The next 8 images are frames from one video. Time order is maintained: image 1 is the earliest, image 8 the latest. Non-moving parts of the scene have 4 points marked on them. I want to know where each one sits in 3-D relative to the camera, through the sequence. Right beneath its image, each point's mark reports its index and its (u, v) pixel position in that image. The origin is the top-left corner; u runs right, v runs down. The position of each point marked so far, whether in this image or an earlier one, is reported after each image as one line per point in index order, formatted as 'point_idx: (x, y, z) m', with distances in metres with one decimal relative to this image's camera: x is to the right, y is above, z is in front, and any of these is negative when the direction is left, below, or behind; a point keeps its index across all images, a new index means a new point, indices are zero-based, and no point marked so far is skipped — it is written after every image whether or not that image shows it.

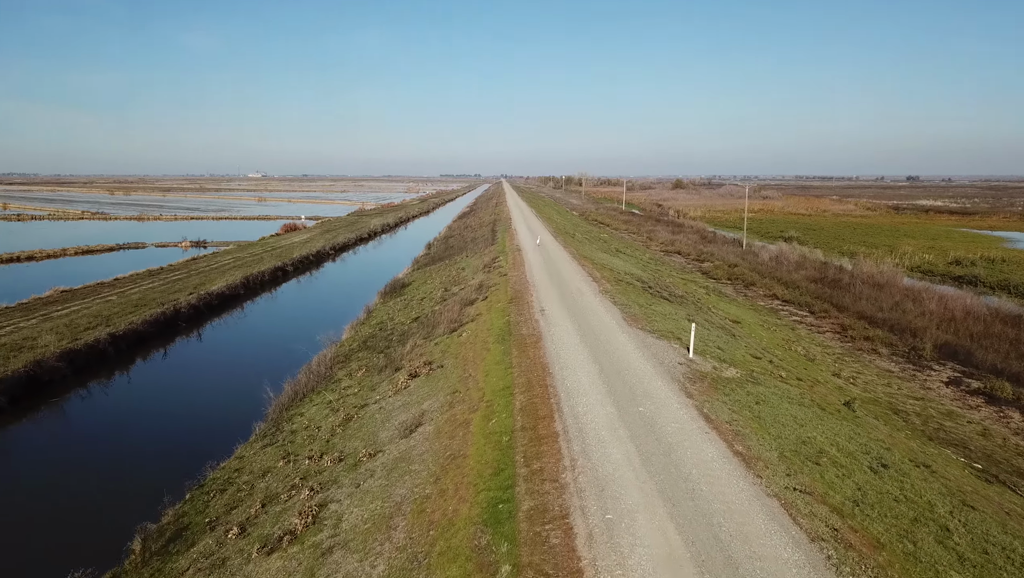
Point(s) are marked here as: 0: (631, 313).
0: (+2.8, -0.6, +18.7) m
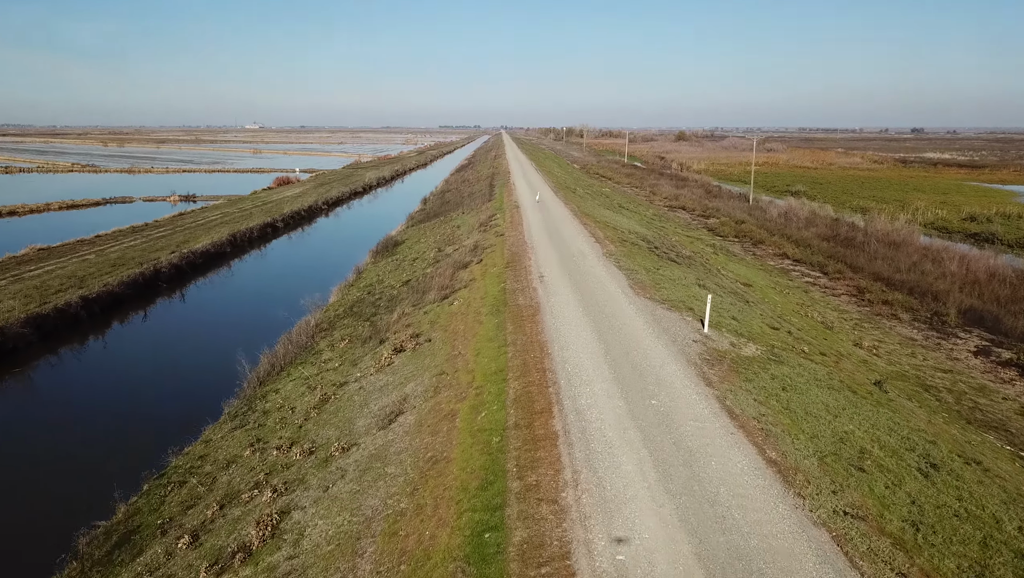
0: (+2.7, +0.2, +17.1) m
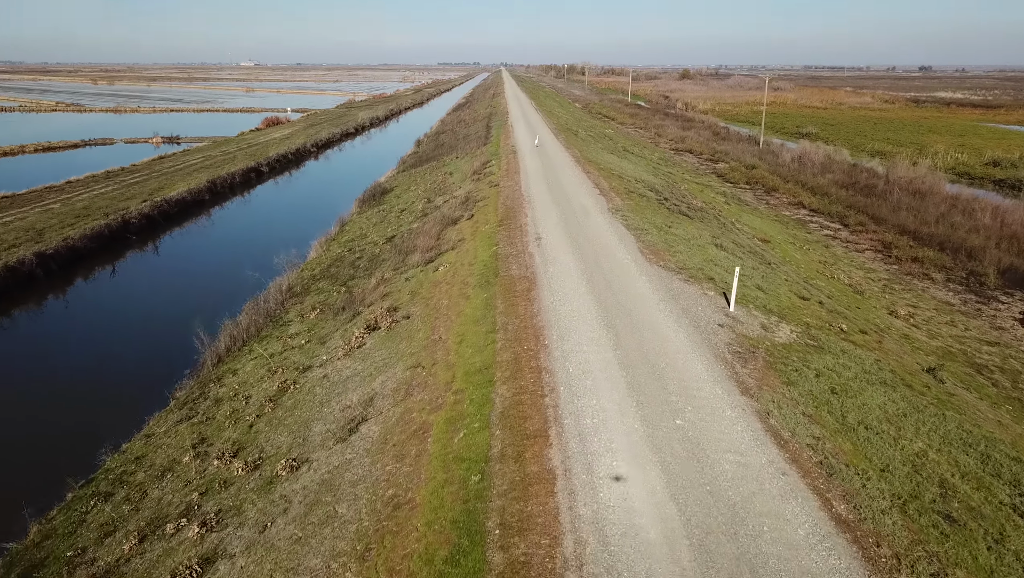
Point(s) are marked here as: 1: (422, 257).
0: (+2.6, +0.9, +15.0) m
1: (-1.9, +0.7, +16.4) m
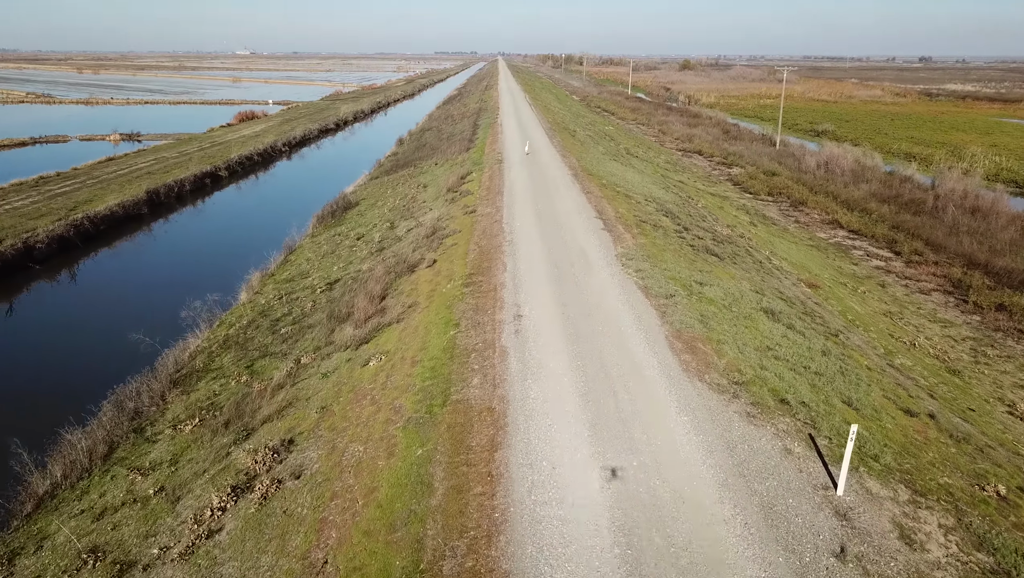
0: (+2.2, -0.4, +10.3) m
1: (-2.3, -0.6, +11.7) m
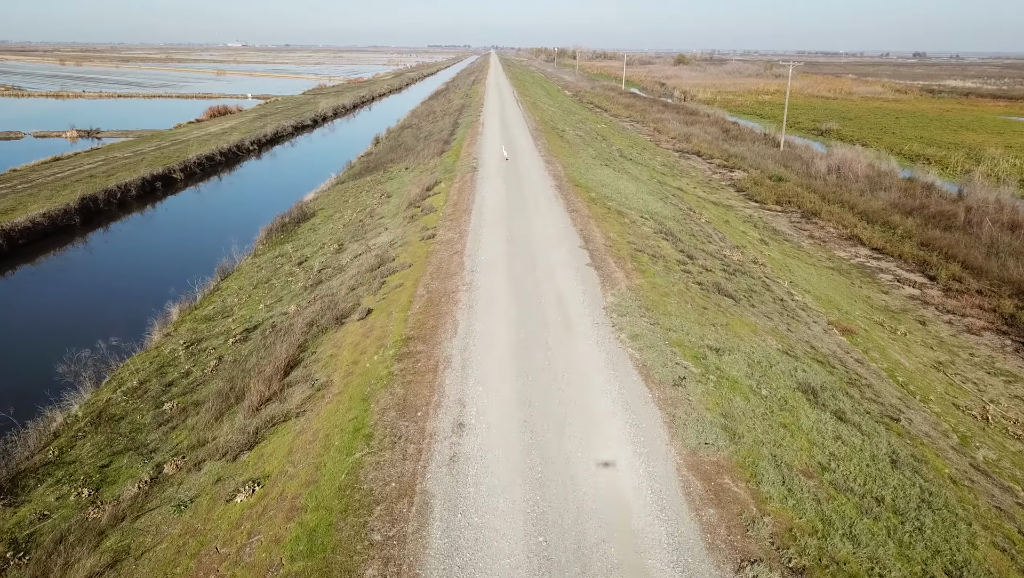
0: (+1.6, -1.3, +7.1) m
1: (-2.9, -1.4, +8.4) m
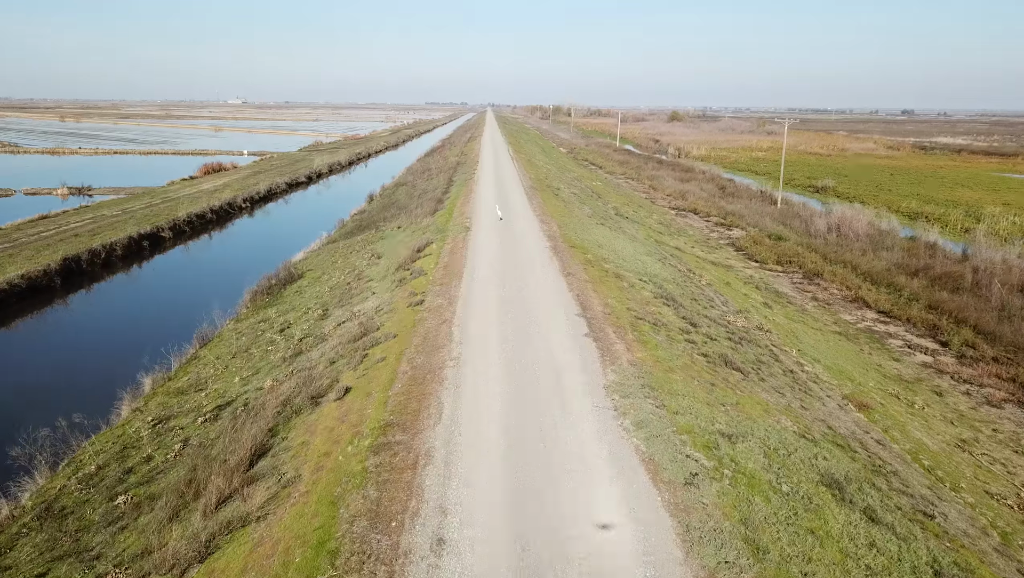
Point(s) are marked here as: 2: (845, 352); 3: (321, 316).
0: (+1.5, -2.0, +6.1) m
1: (-3.0, -2.2, +7.4) m
2: (+7.3, -1.4, +17.5) m
3: (-4.0, -0.6, +16.5) m
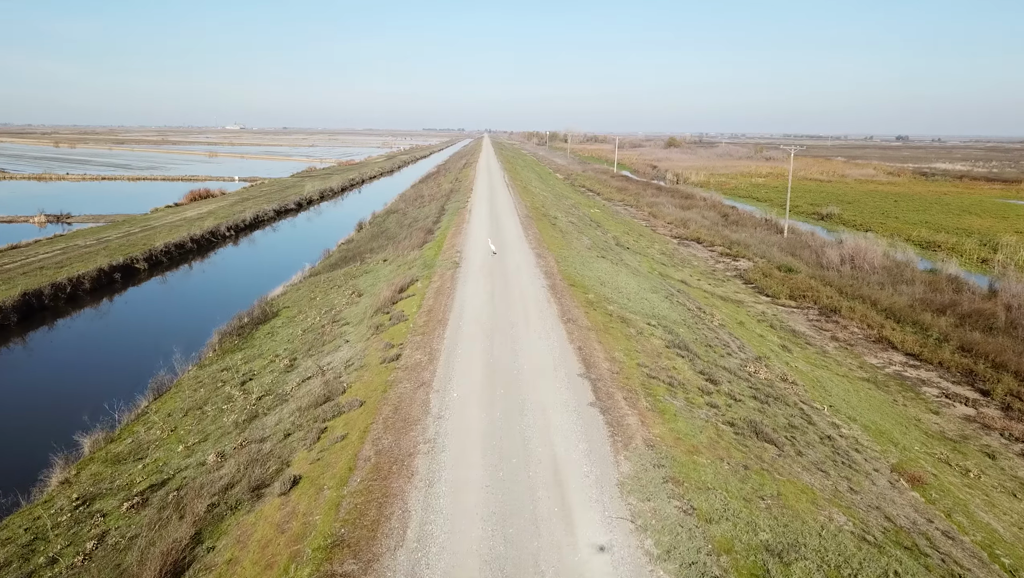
0: (+1.4, -2.5, +4.1) m
1: (-3.1, -2.8, +5.4) m
2: (+7.2, -2.3, +15.6) m
3: (-4.1, -1.4, +14.5) m
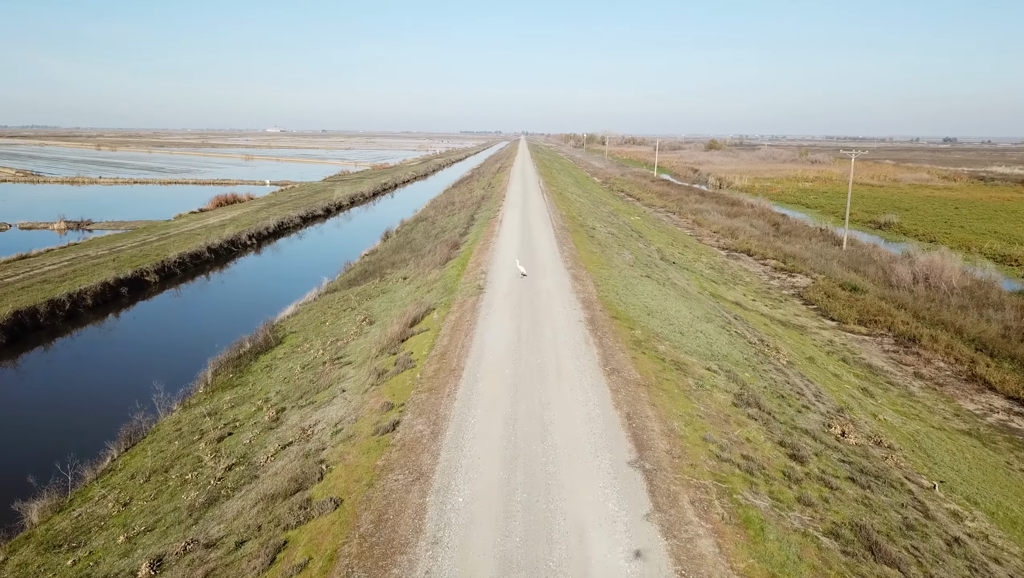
0: (+1.4, -3.1, +1.4) m
1: (-3.0, -3.4, +2.9) m
2: (+7.6, -2.9, +12.6) m
3: (-3.6, -2.0, +12.1) m
